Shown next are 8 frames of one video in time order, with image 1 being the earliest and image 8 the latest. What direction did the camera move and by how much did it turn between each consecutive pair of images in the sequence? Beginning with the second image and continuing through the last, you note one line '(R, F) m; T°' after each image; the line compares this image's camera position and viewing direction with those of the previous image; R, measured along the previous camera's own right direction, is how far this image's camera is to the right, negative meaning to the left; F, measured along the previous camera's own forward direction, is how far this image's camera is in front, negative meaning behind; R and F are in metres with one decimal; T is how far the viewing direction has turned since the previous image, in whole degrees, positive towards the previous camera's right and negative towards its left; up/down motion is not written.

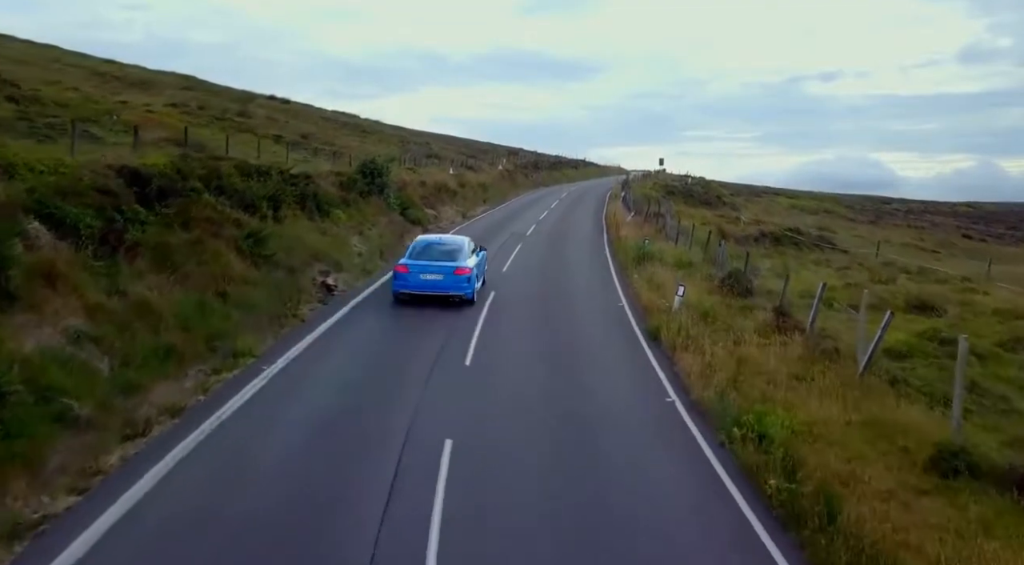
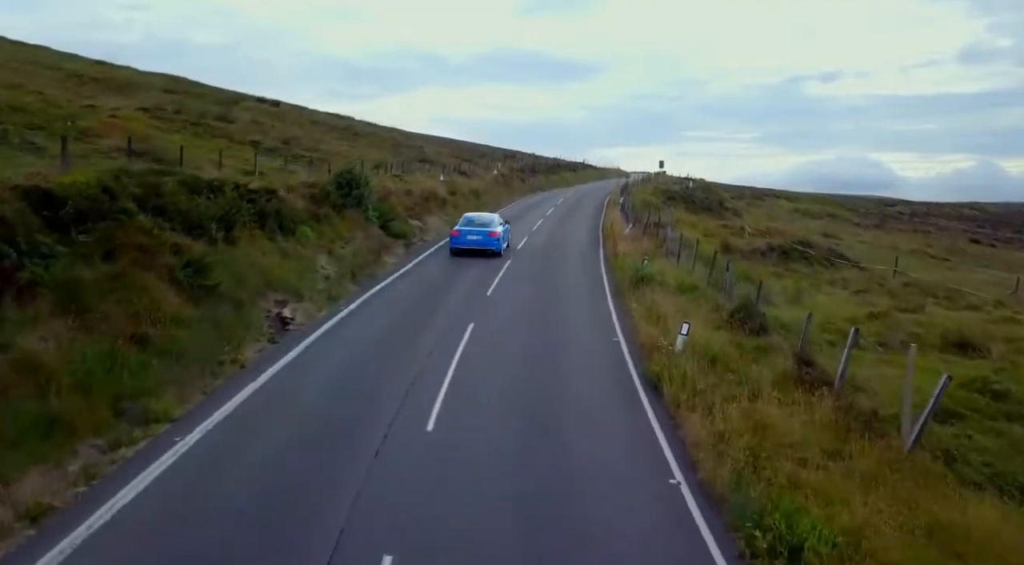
(+0.4, +2.1) m; 0°
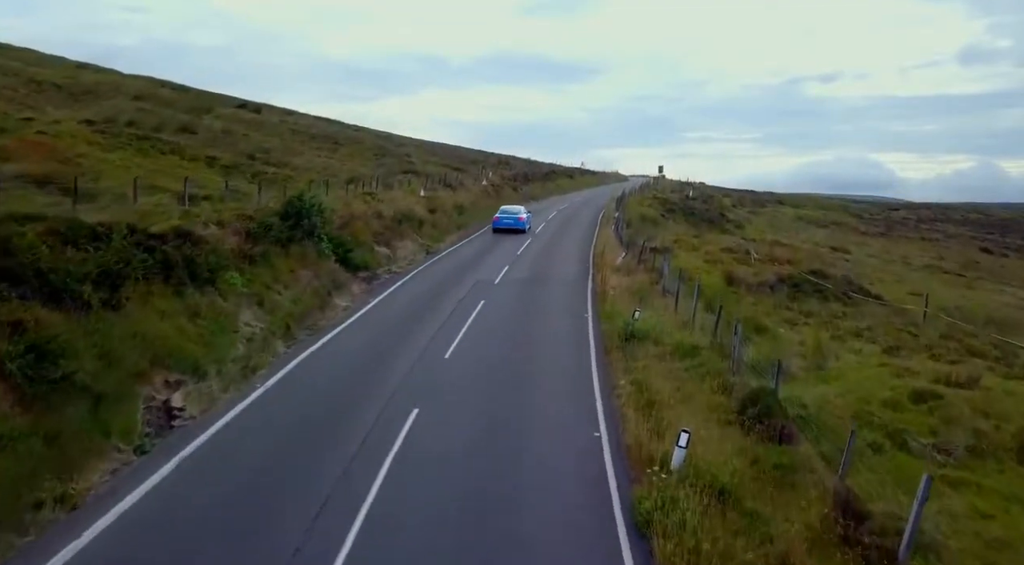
(+0.8, +3.4) m; 0°
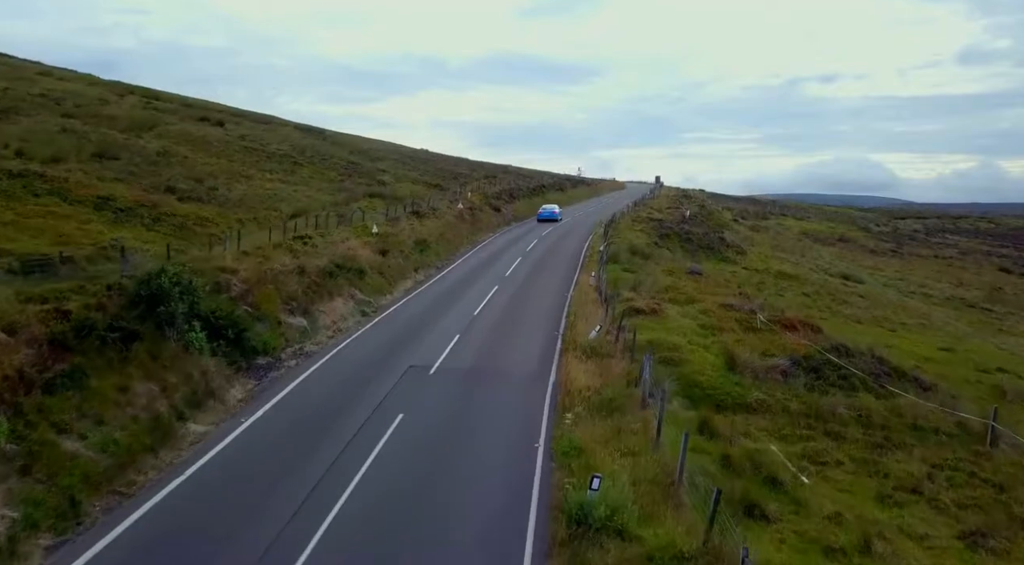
(+1.6, +5.8) m; 0°
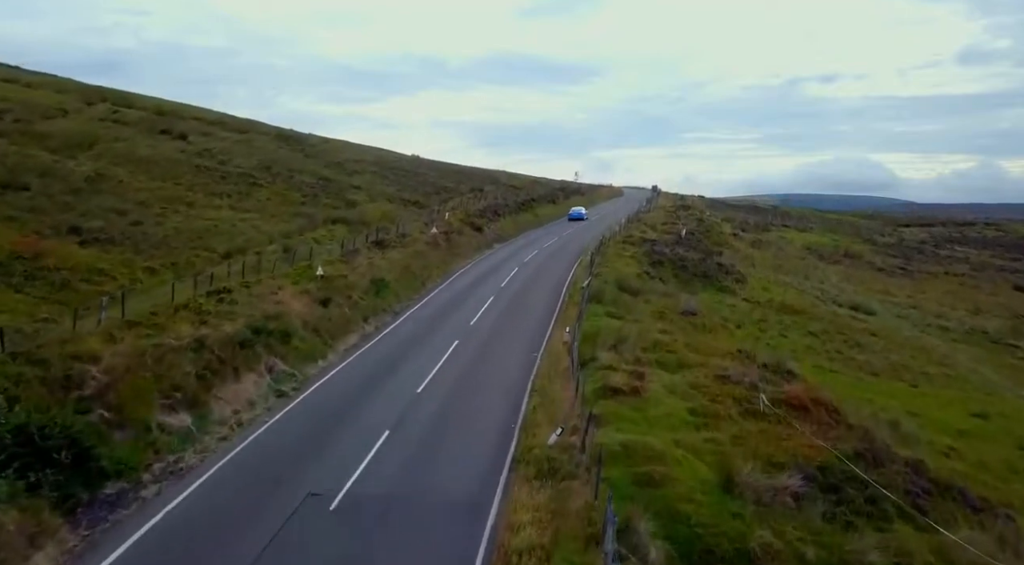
(+1.4, +4.9) m; 0°
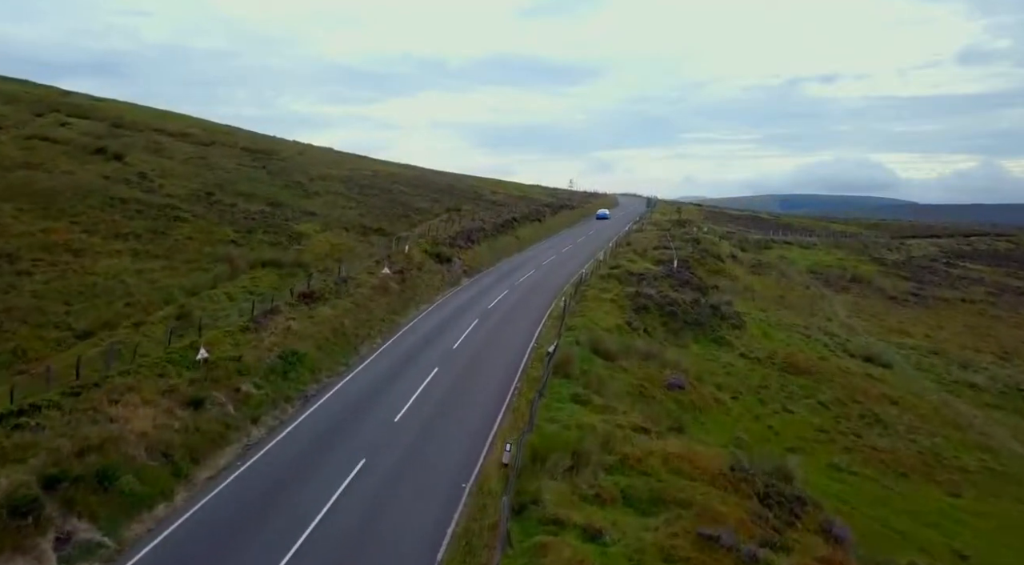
(+2.1, +6.9) m; 0°
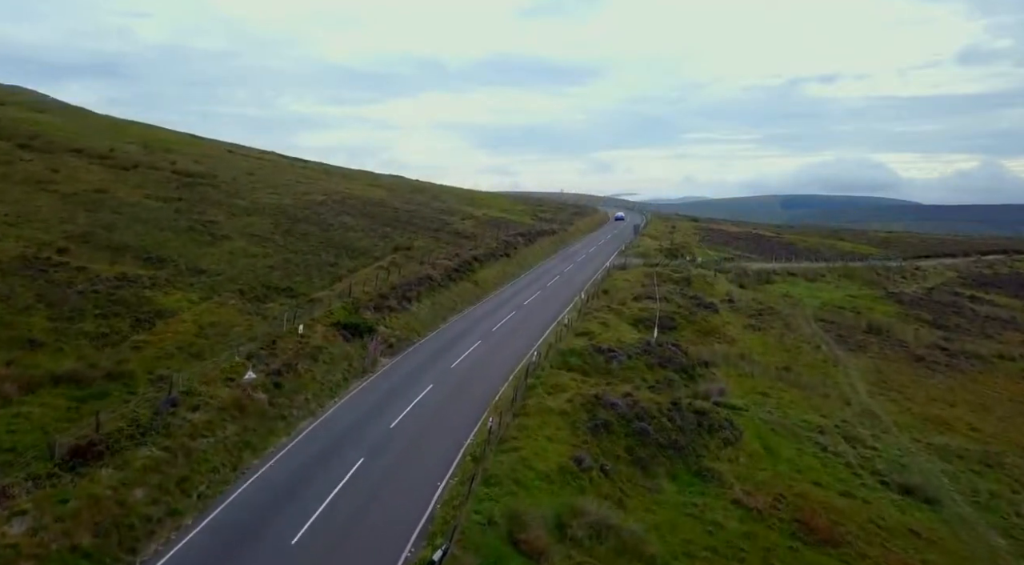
(+3.8, +12.3) m; 0°
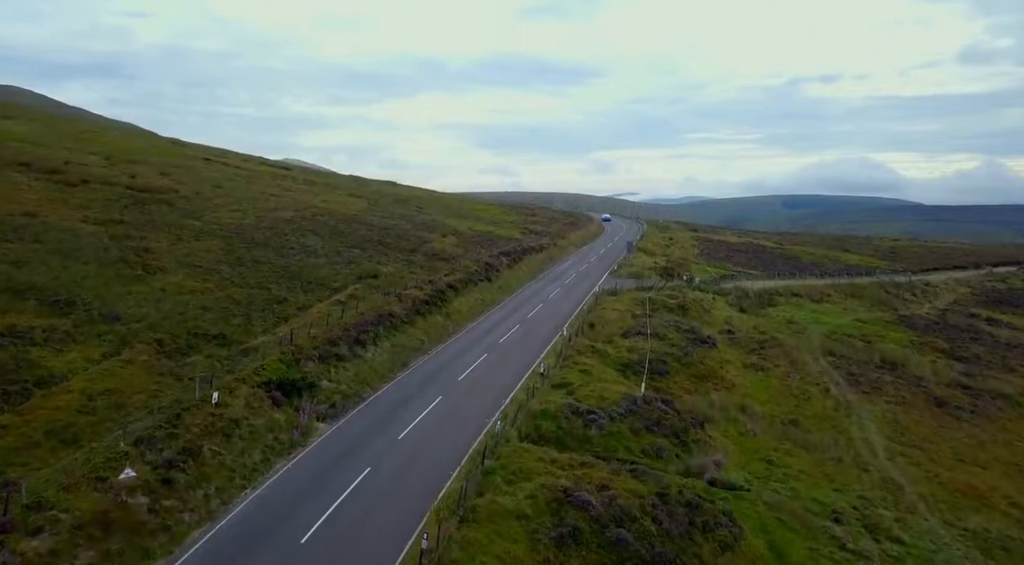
(+1.9, +6.7) m; 0°
